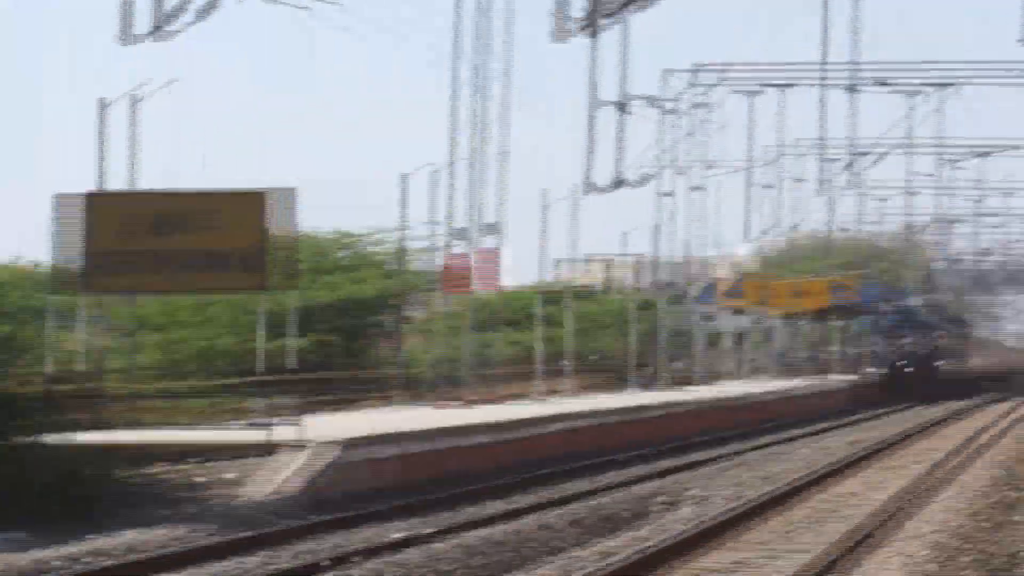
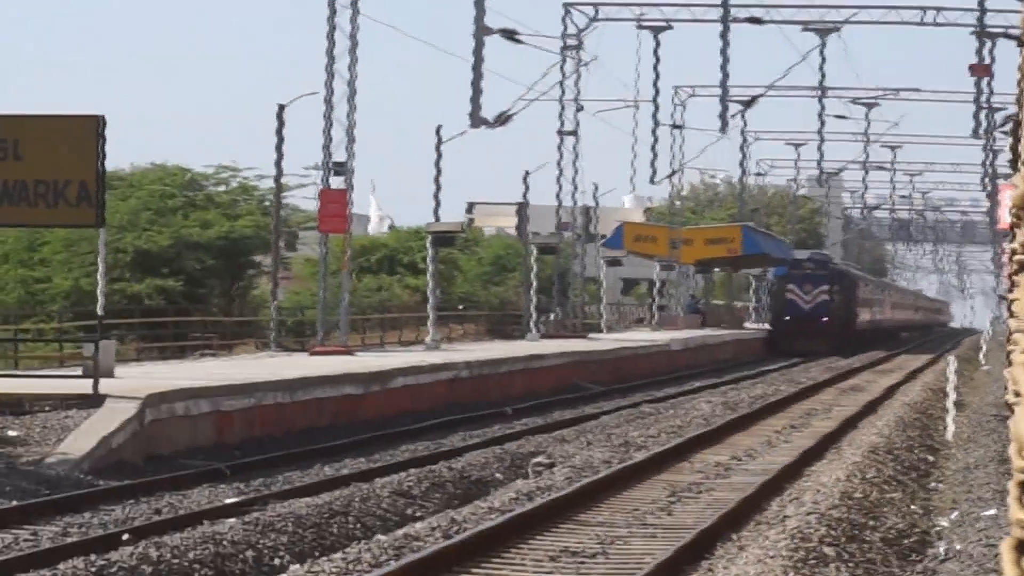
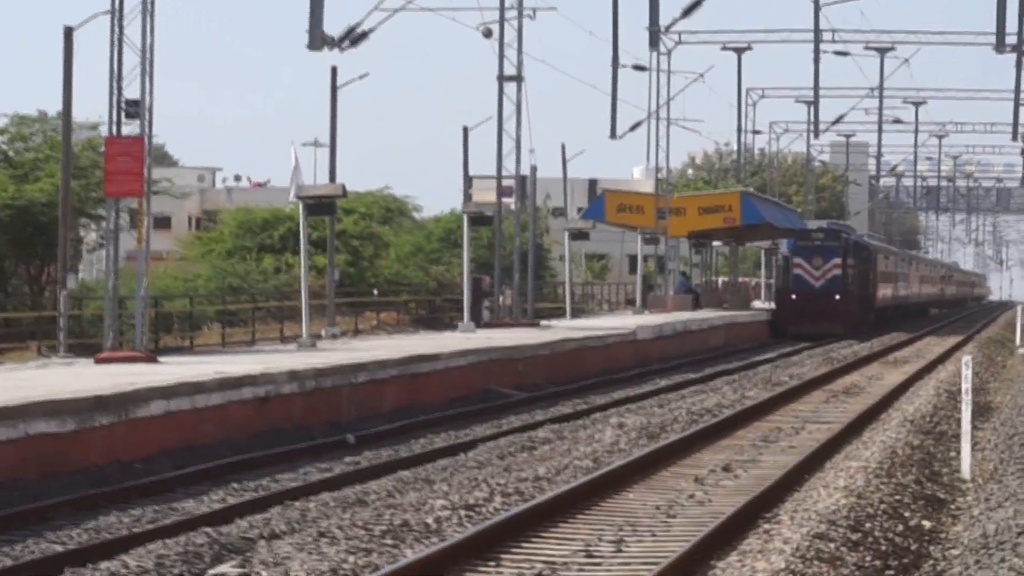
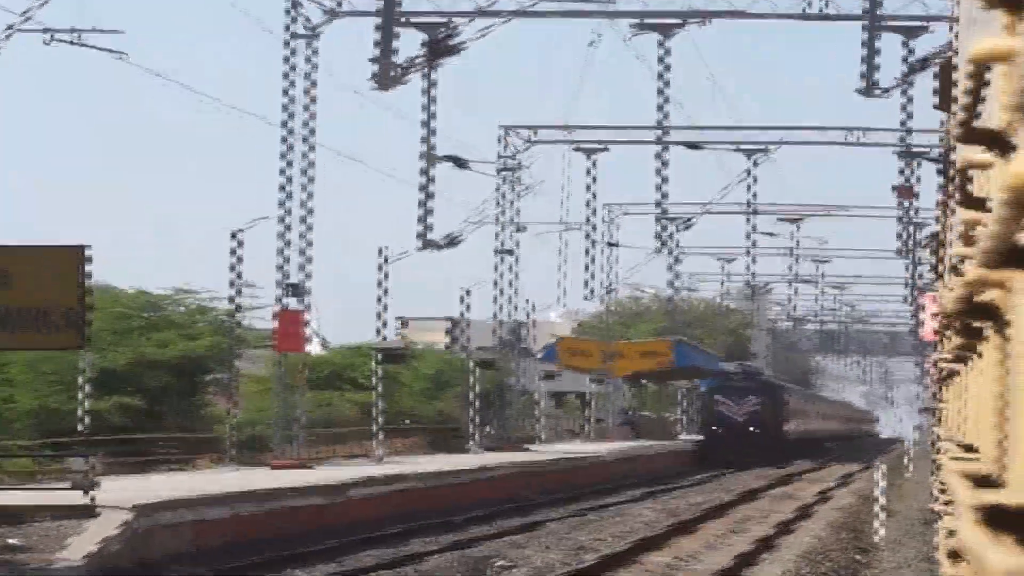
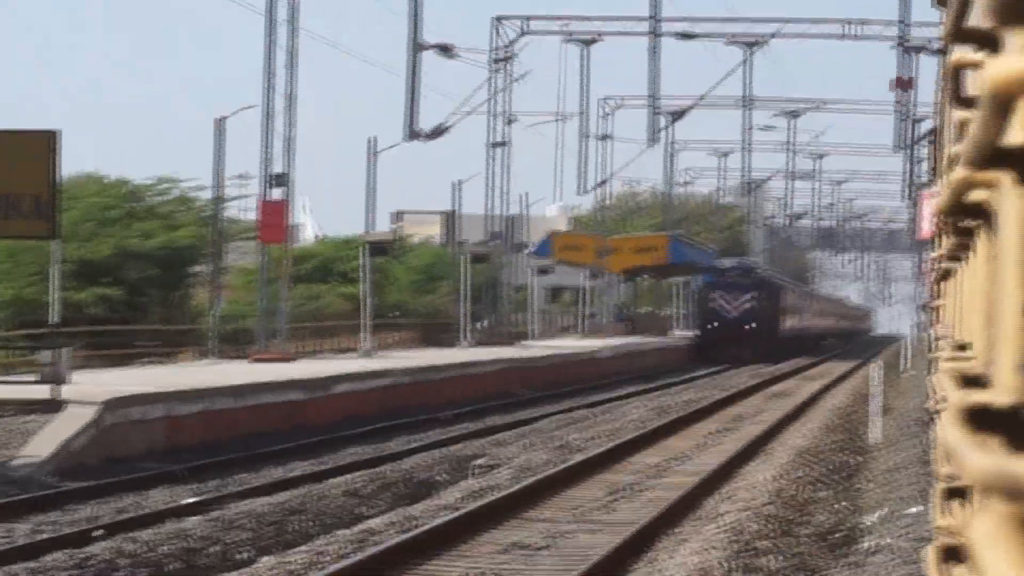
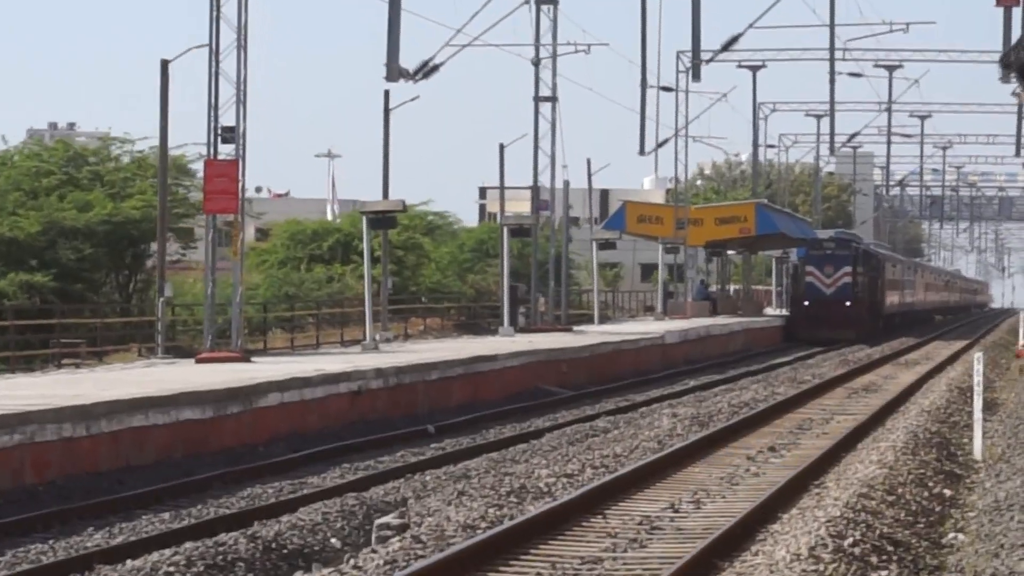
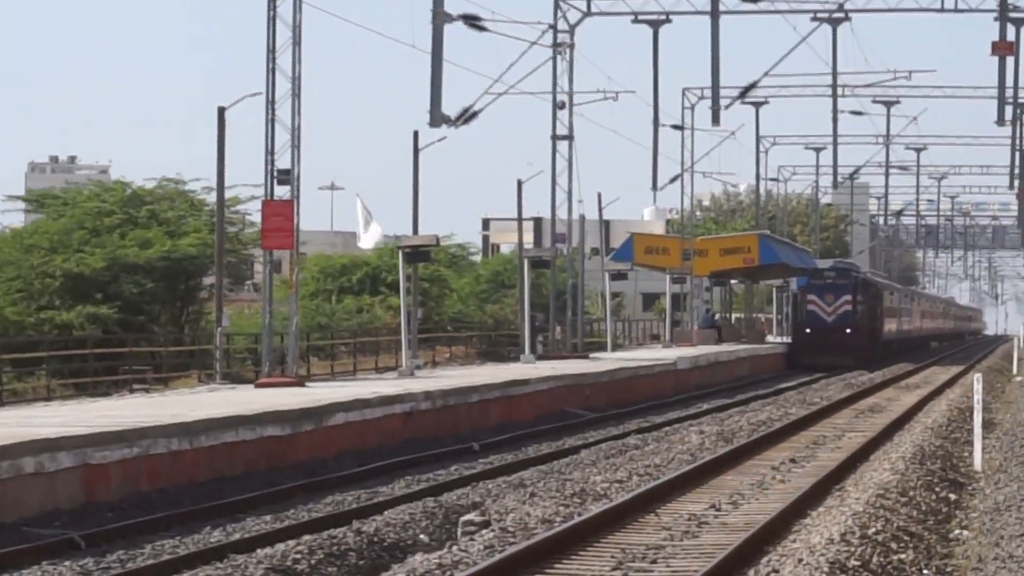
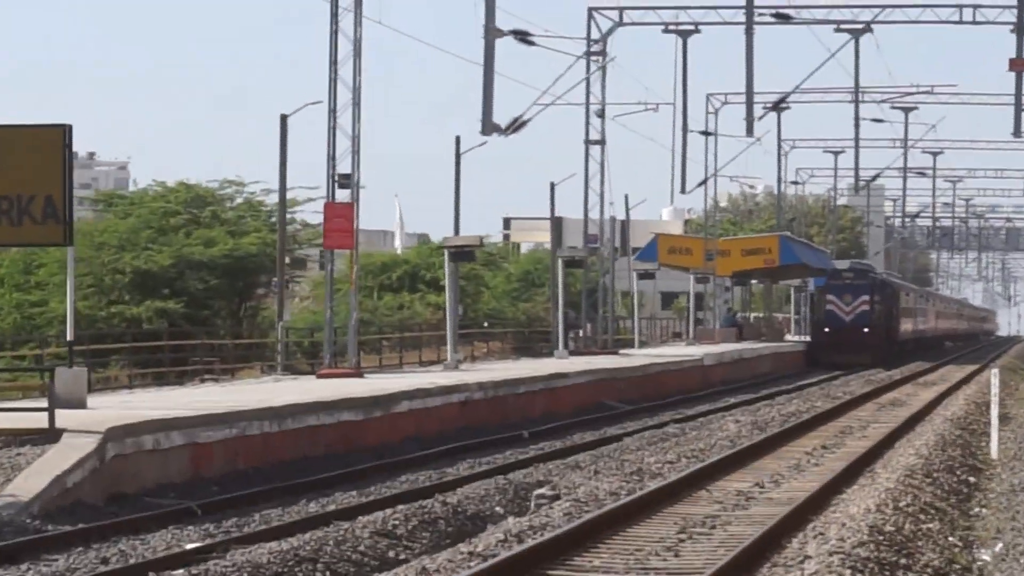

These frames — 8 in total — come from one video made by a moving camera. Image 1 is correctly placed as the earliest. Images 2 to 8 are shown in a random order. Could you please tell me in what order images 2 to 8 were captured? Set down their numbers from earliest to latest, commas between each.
4, 5, 2, 8, 7, 6, 3
